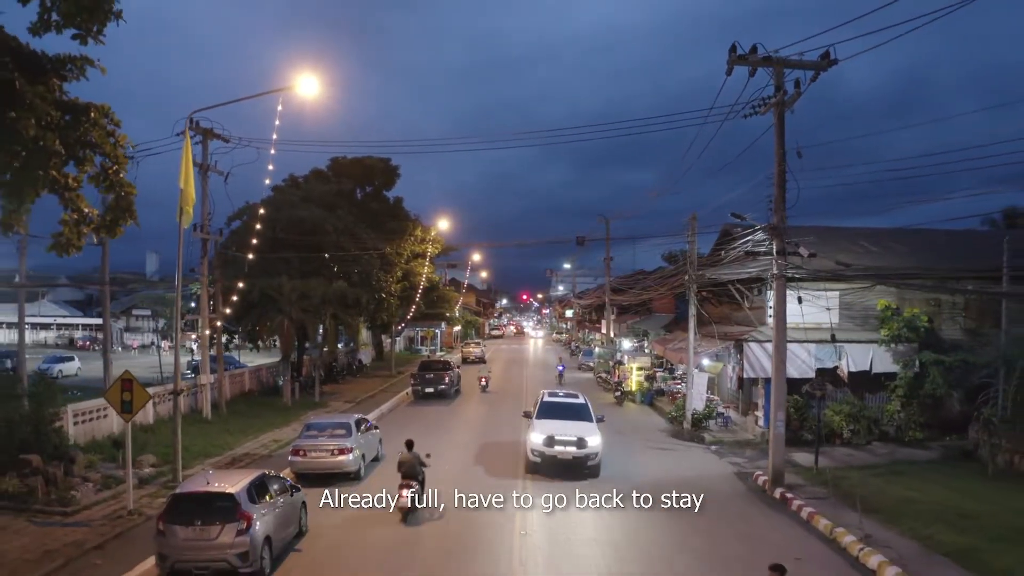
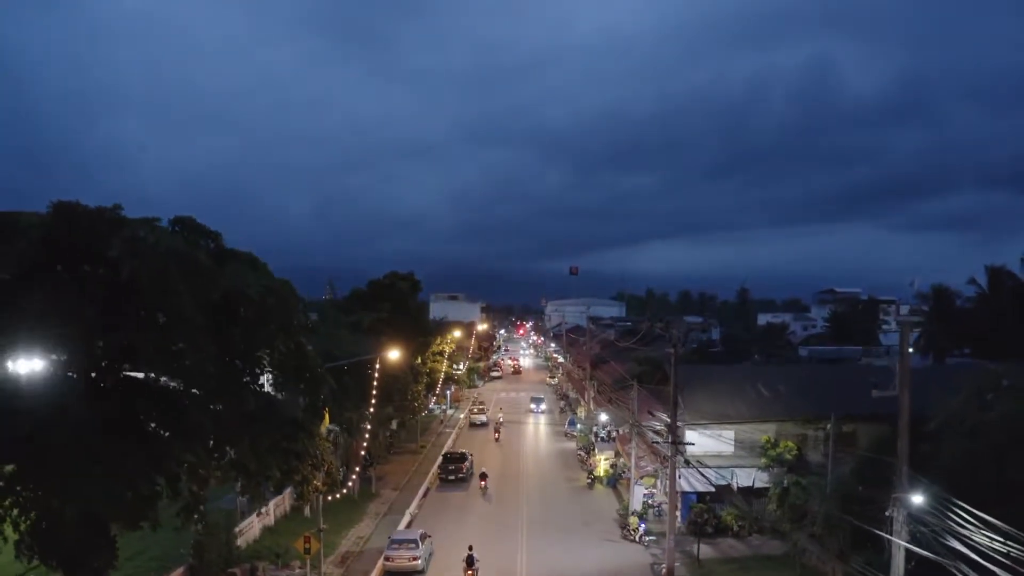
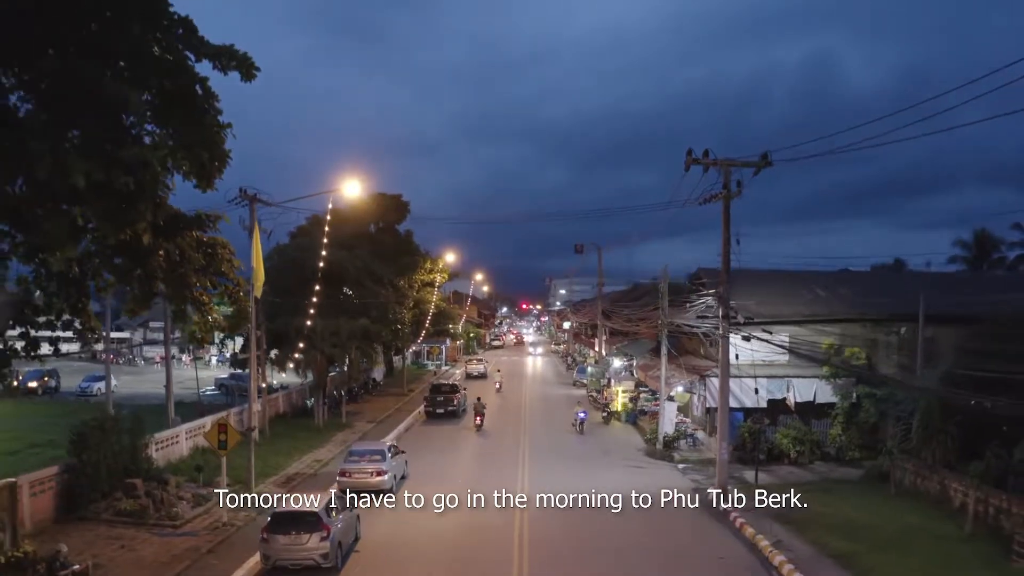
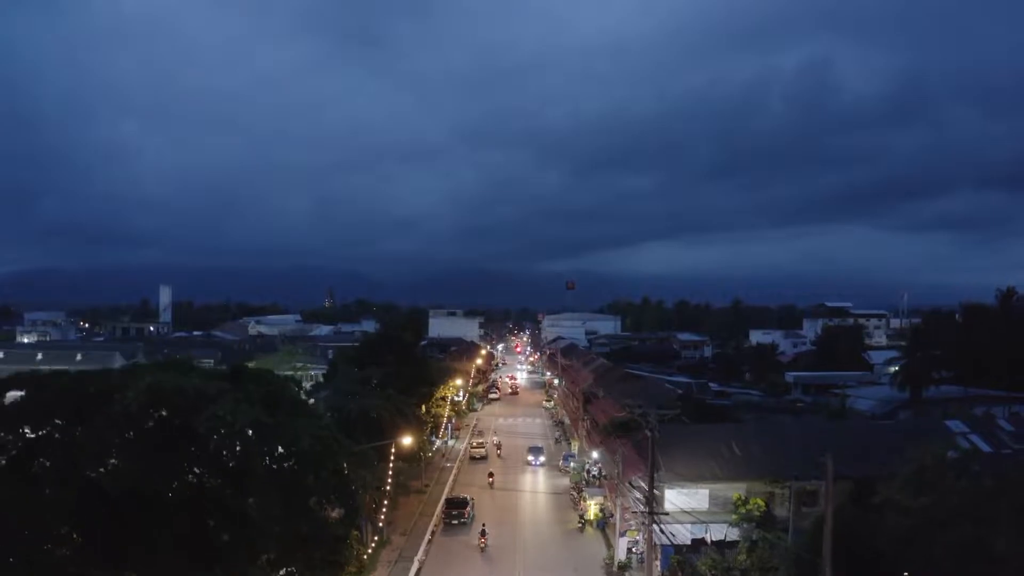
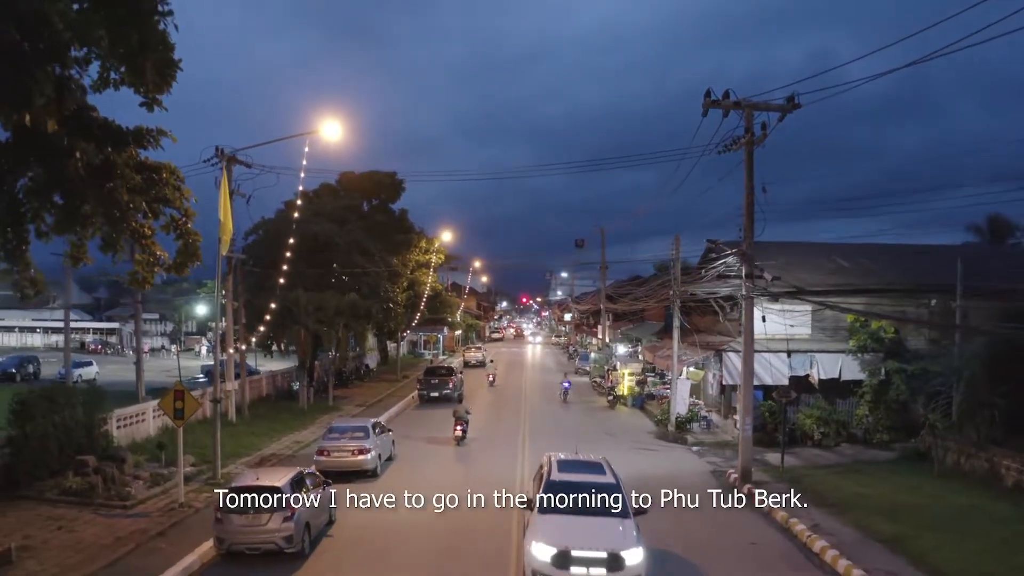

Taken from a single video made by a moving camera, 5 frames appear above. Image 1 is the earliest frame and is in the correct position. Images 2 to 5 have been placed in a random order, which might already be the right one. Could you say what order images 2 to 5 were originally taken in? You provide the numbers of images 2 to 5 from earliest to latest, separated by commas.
5, 3, 2, 4
